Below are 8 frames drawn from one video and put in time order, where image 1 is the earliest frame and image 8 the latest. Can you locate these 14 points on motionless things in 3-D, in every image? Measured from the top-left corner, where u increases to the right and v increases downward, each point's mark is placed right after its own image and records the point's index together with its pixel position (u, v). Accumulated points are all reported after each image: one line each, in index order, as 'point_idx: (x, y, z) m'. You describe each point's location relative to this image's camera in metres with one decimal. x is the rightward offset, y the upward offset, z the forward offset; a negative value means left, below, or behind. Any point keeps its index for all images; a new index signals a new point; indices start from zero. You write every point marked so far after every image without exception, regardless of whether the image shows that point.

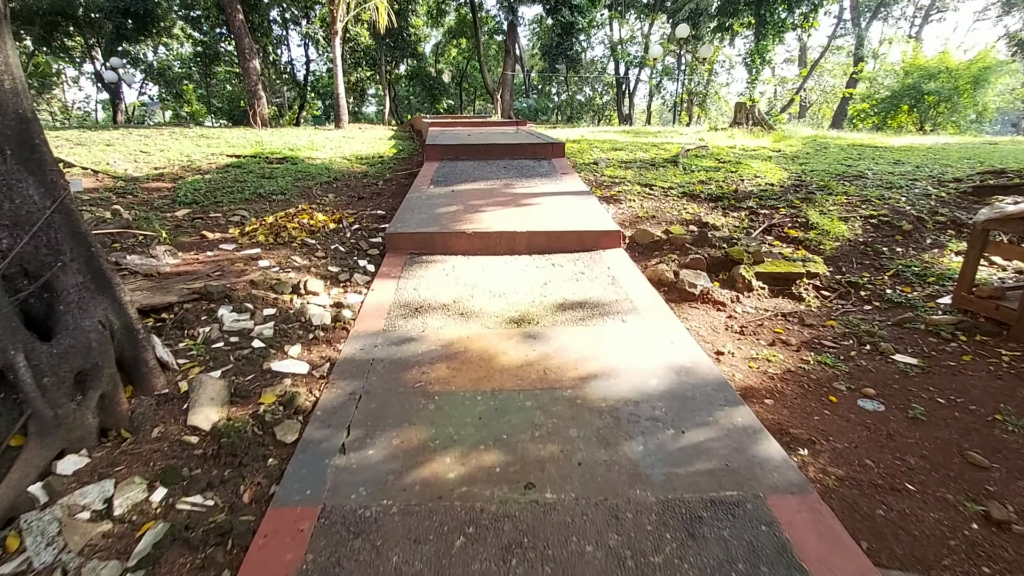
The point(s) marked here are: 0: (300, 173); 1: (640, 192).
0: (-1.8, +1.0, +4.3) m
1: (+1.0, +0.7, +3.8) m
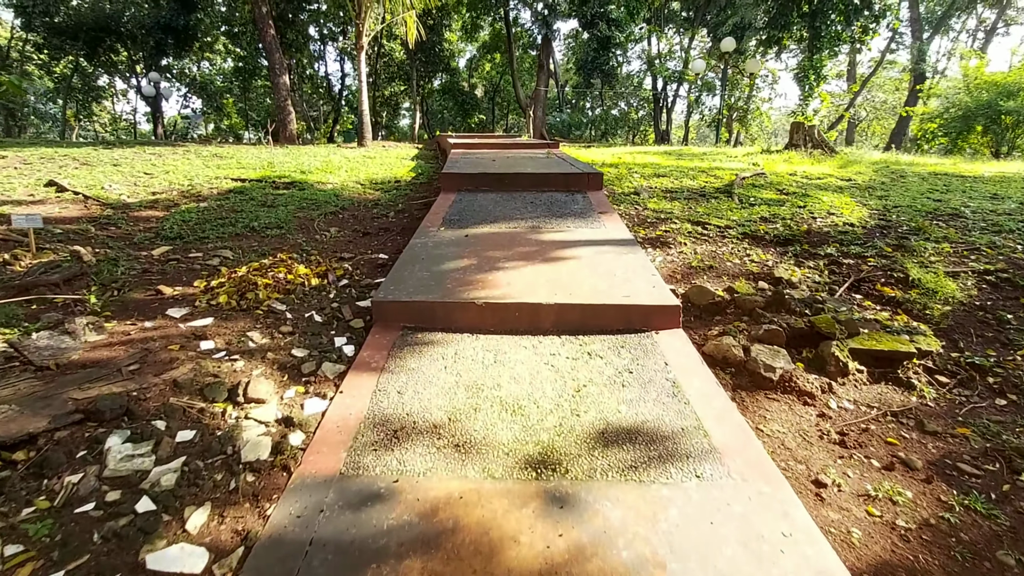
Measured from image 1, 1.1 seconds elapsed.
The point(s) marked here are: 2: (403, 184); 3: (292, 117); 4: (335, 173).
0: (-1.6, +0.7, +3.9) m
1: (+1.2, +0.4, +3.2) m
2: (-1.0, +1.0, +4.5) m
3: (-5.1, +4.0, +11.5) m
4: (-1.8, +1.1, +4.9) m
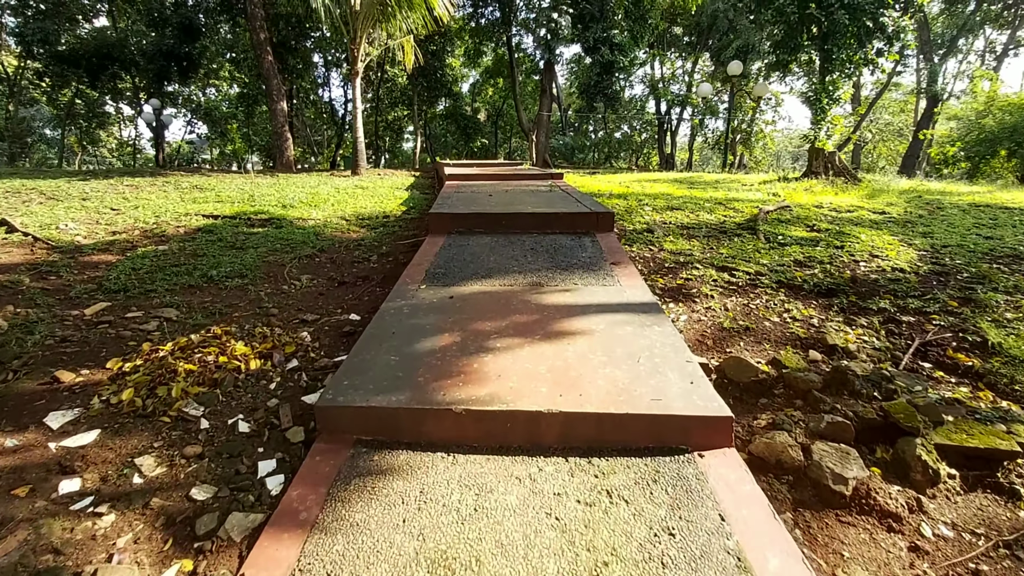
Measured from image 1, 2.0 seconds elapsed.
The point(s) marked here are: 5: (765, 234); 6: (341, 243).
0: (-1.6, +0.3, +3.5) m
1: (+1.2, 0.0, +2.8) m
2: (-1.0, +0.6, +4.1) m
3: (-5.1, +3.3, +11.2) m
4: (-1.8, +0.7, +4.5) m
5: (+1.8, +0.4, +3.6) m
6: (-1.2, +0.3, +3.5) m
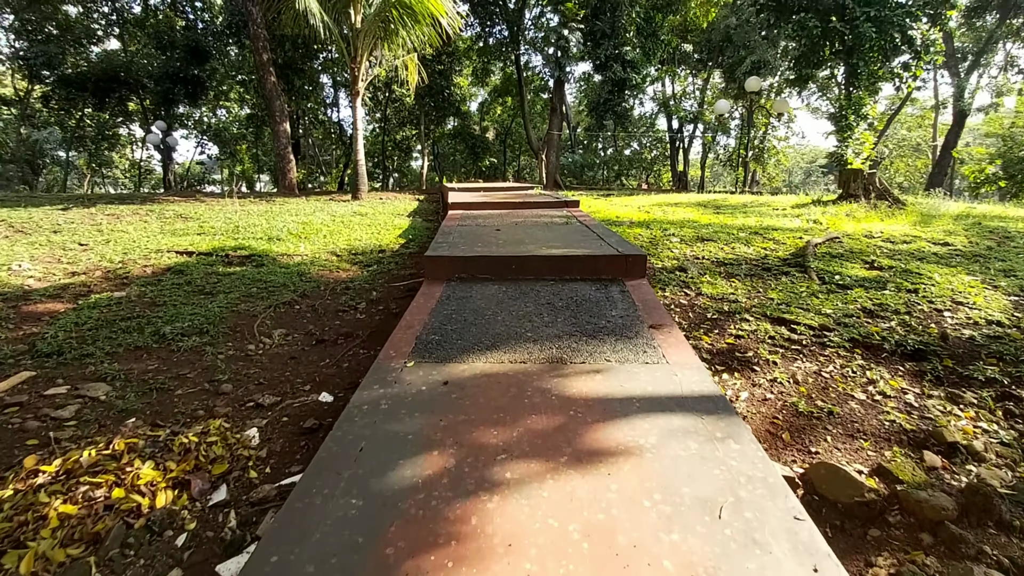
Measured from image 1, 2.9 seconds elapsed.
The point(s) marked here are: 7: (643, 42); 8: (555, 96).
0: (-1.6, 0.0, +3.0) m
1: (+1.2, -0.2, +2.3) m
2: (-0.9, +0.3, +3.7) m
3: (-4.9, +2.7, +11.0) m
4: (-1.7, +0.4, +4.1) m
5: (+1.9, +0.1, +3.1) m
6: (-1.2, 0.0, +3.1) m
7: (+3.3, +6.1, +12.2) m
8: (+1.1, +5.0, +12.7) m
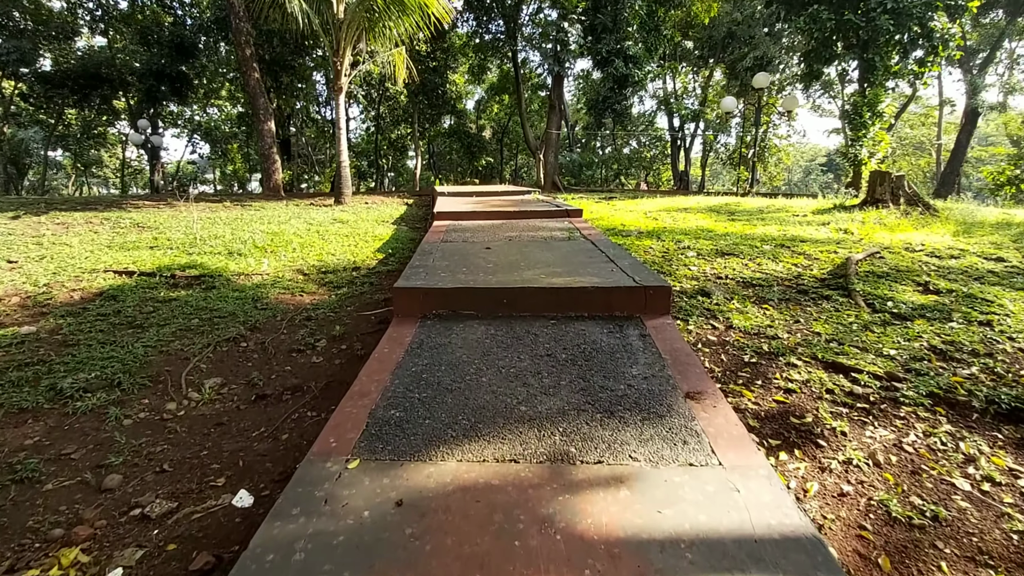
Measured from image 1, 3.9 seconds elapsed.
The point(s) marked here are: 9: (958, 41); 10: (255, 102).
0: (-1.6, -0.1, +2.5) m
1: (+1.2, -0.4, +1.8) m
2: (-1.0, +0.1, +3.2) m
3: (-5.0, +2.6, +10.5) m
4: (-1.7, +0.2, +3.6) m
5: (+1.9, -0.1, +2.6) m
6: (-1.2, -0.1, +2.6) m
7: (+3.2, +5.9, +11.7) m
8: (+1.0, +4.8, +12.2) m
9: (+7.5, +4.2, +8.3) m
10: (-5.2, +3.8, +10.0) m
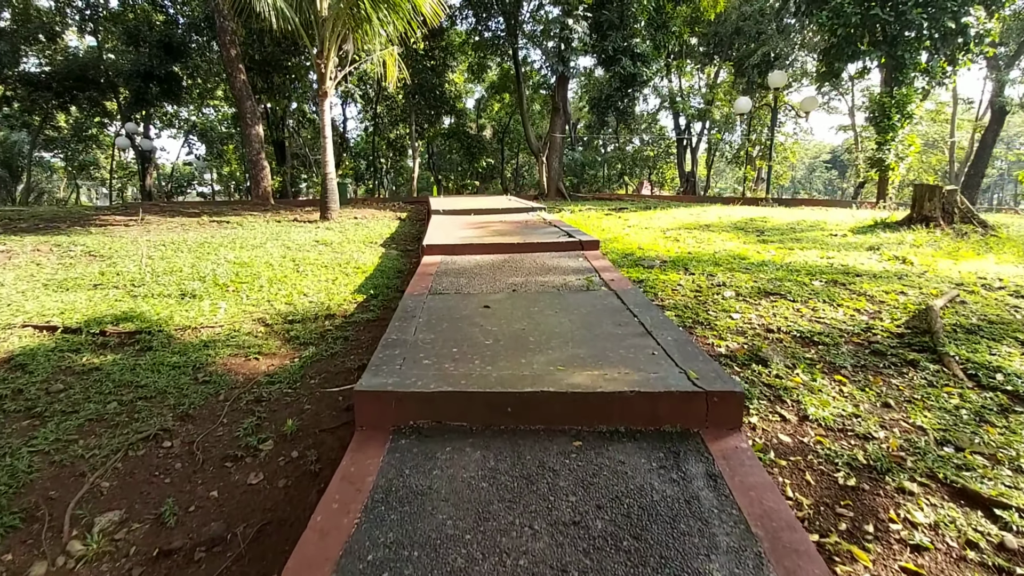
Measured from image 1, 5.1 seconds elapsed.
0: (-1.6, -0.4, +2.0) m
1: (+1.2, -0.7, +1.3) m
2: (-0.9, -0.2, +2.7) m
3: (-4.9, +2.3, +9.9) m
4: (-1.7, 0.0, +3.0) m
5: (+1.9, -0.3, +2.1) m
6: (-1.2, -0.4, +2.1) m
7: (+3.2, +5.7, +11.1) m
8: (+1.1, +4.6, +11.6) m
9: (+7.5, +3.9, +7.7) m
10: (-5.2, +3.5, +9.5) m
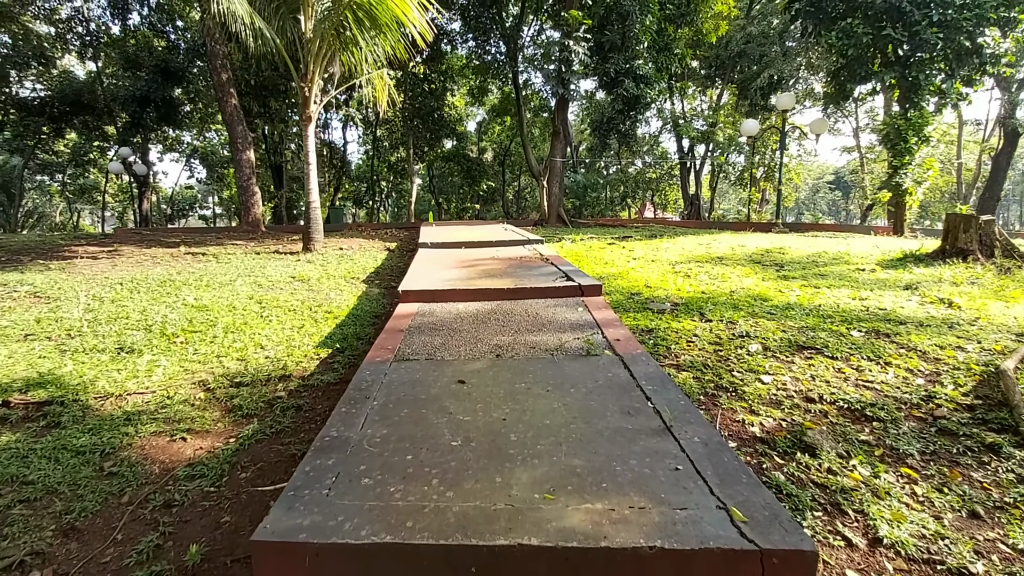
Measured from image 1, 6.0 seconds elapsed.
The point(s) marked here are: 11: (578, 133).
0: (-1.6, -0.7, +1.6) m
1: (+1.1, -0.9, +0.8) m
2: (-1.0, -0.4, +2.2) m
3: (-4.9, +1.8, +9.6) m
4: (-1.7, -0.3, +2.6) m
5: (+1.8, -0.6, +1.6) m
6: (-1.2, -0.7, +1.6) m
7: (+3.2, +5.1, +10.9) m
8: (+1.1, +4.0, +11.4) m
9: (+7.5, +3.5, +7.4) m
10: (-5.2, +3.0, +9.2) m
11: (+2.7, +6.2, +19.7) m
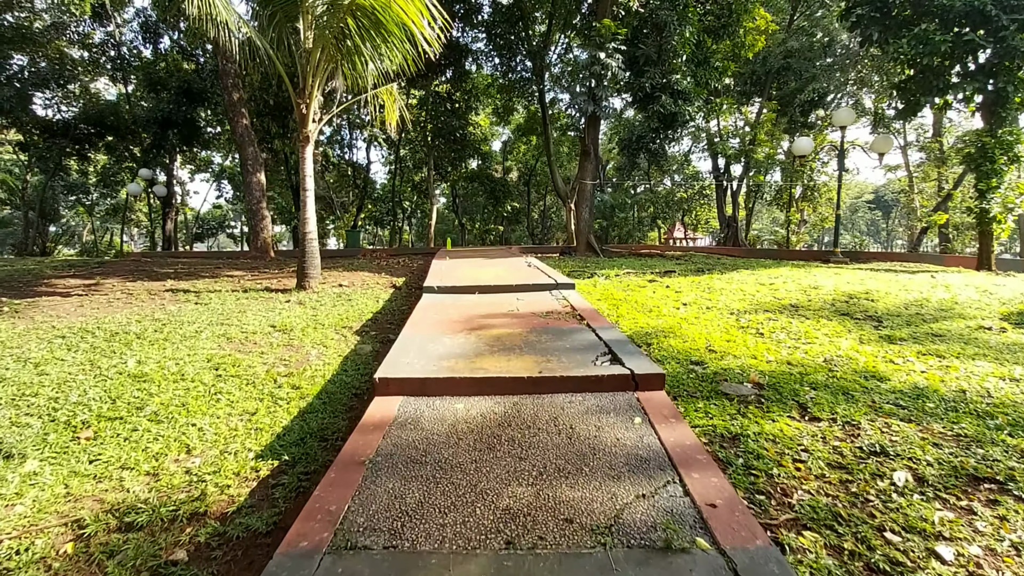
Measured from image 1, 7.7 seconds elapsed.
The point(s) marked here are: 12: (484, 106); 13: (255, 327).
0: (-1.6, -0.9, +0.9) m
1: (+1.1, -1.1, 0.0) m
2: (-0.9, -0.7, +1.5) m
3: (-4.5, +1.3, +9.1) m
4: (-1.7, -0.6, +1.9) m
5: (+1.9, -0.9, +0.8) m
6: (-1.2, -0.9, +0.9) m
7: (+3.7, +4.5, +10.2) m
8: (+1.6, +3.3, +10.7) m
9: (+7.8, +2.9, +6.4) m
10: (-4.7, +2.5, +8.8) m
11: (+3.7, +5.2, +19.0) m
12: (-0.8, +5.3, +14.3) m
13: (-1.8, -0.3, +3.5) m
